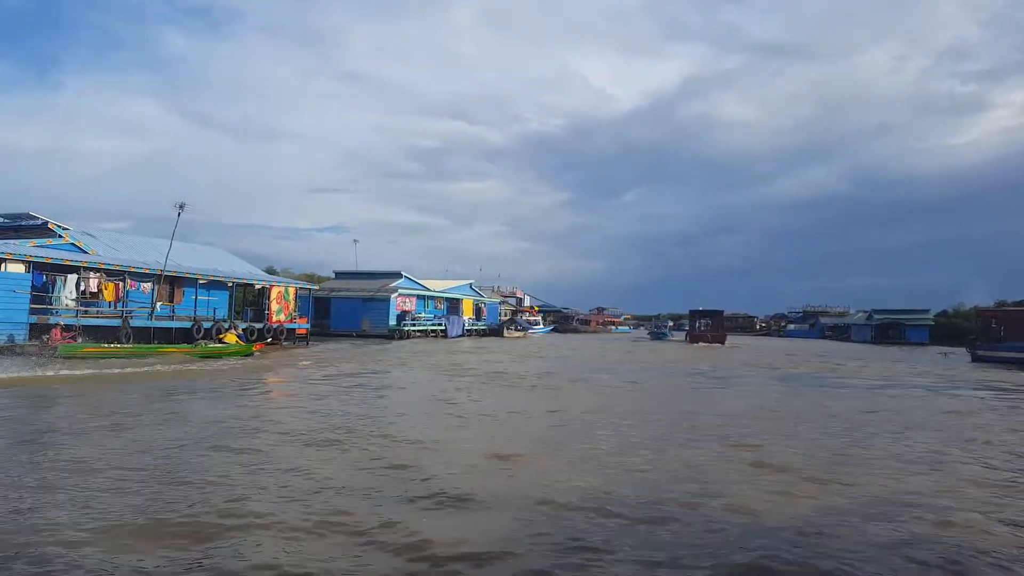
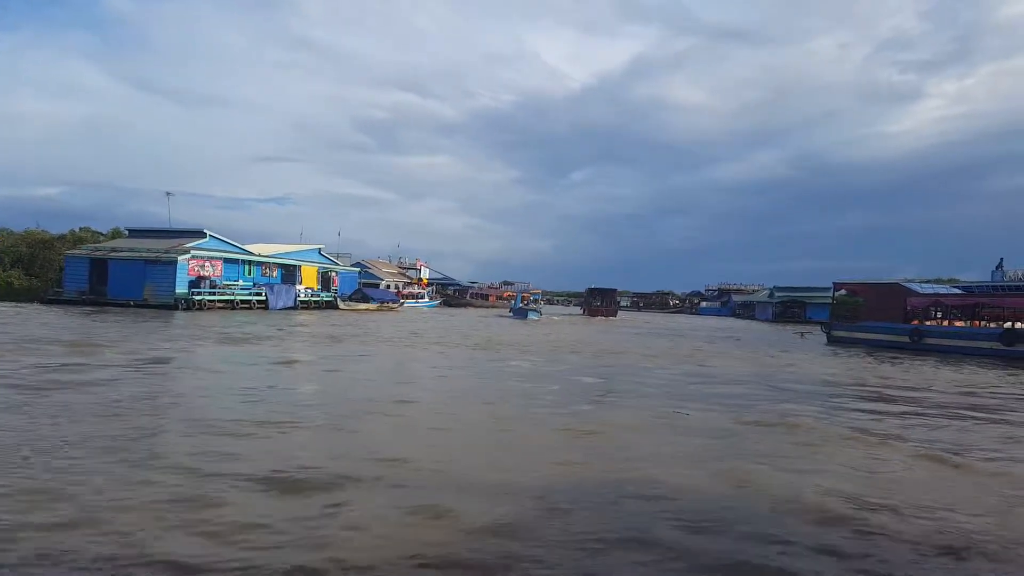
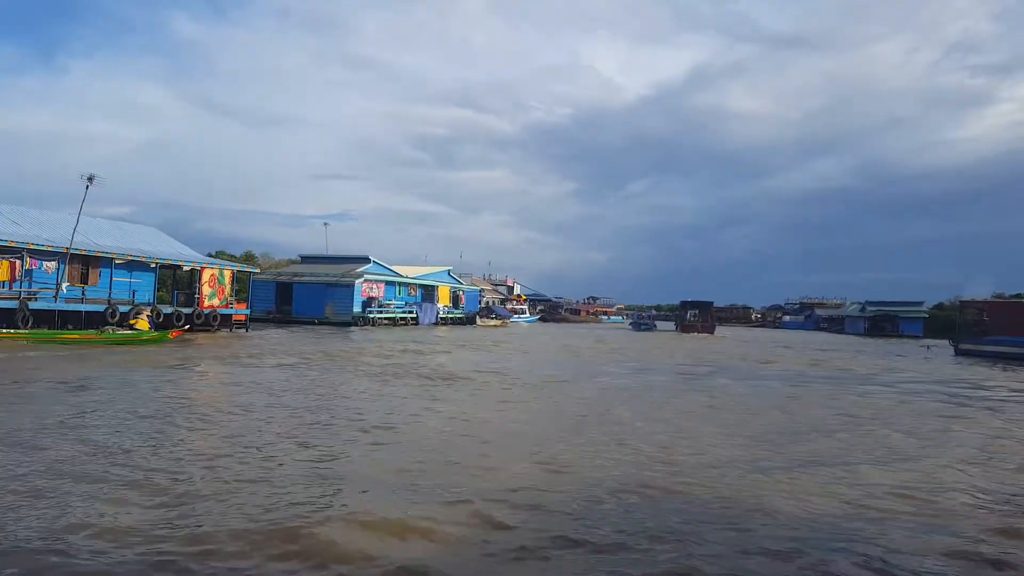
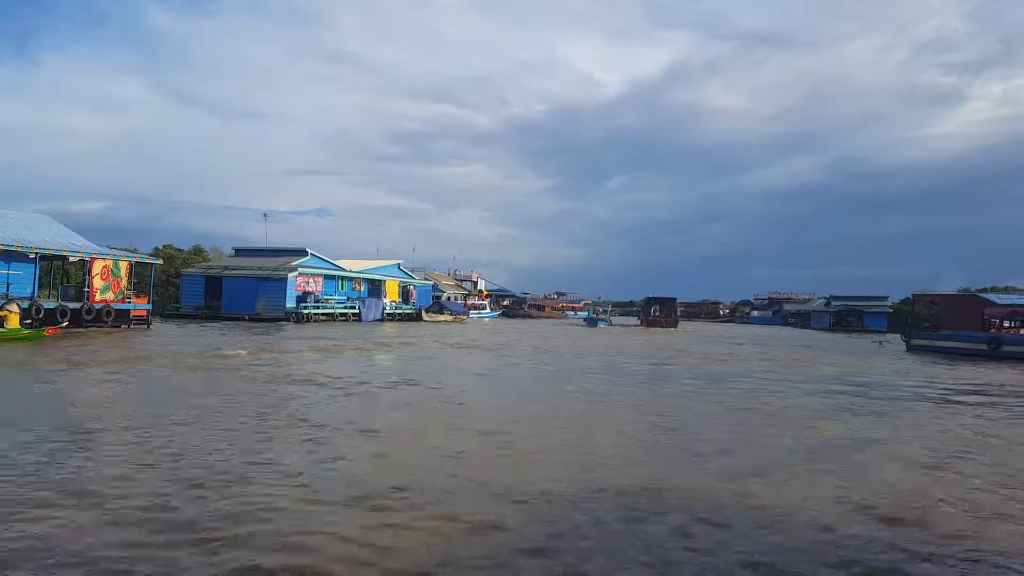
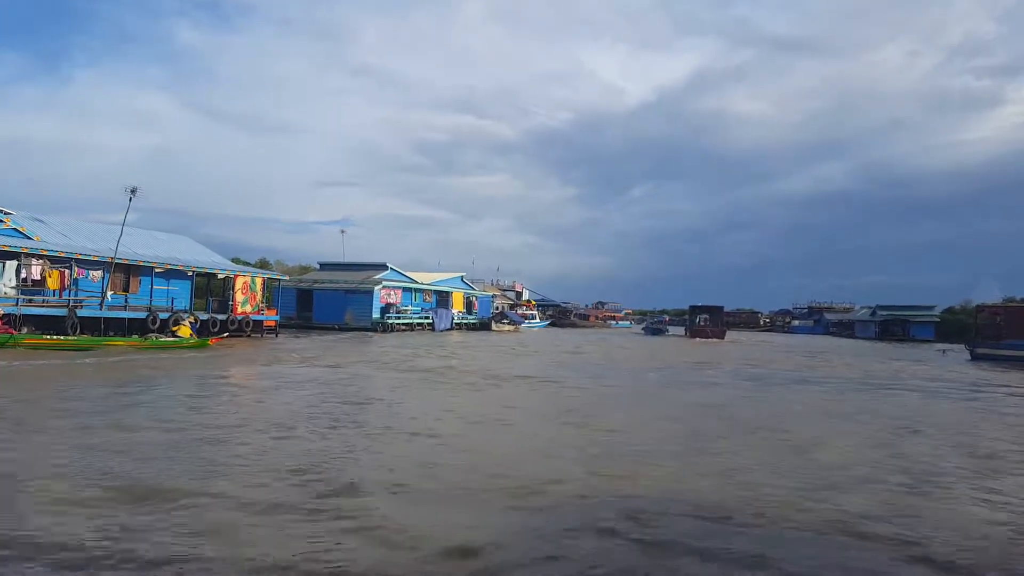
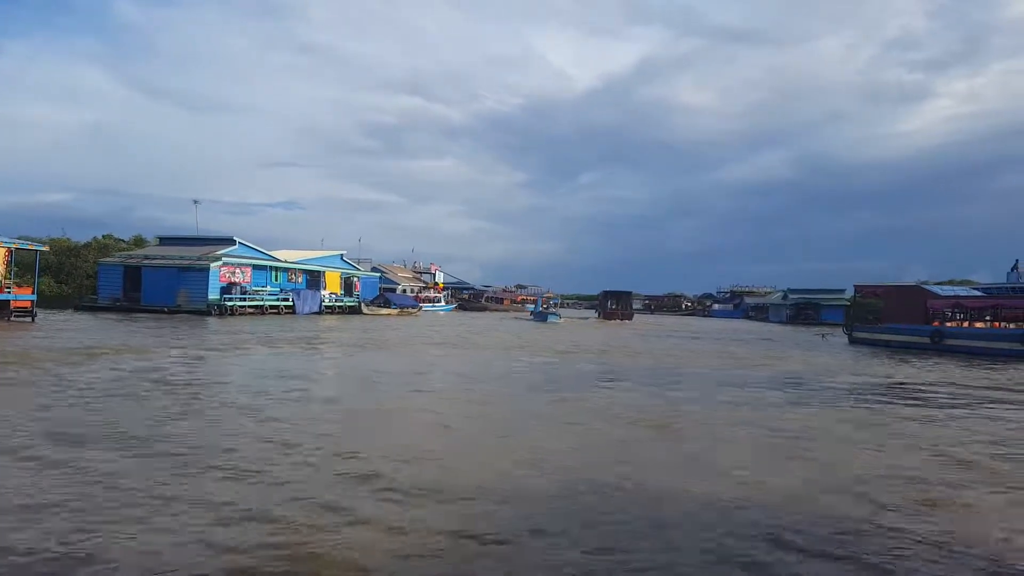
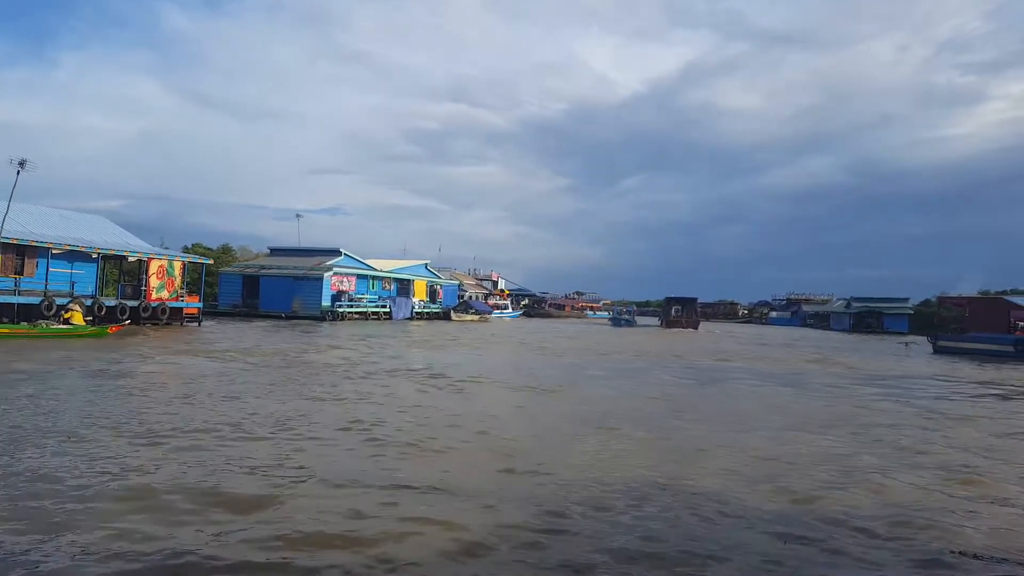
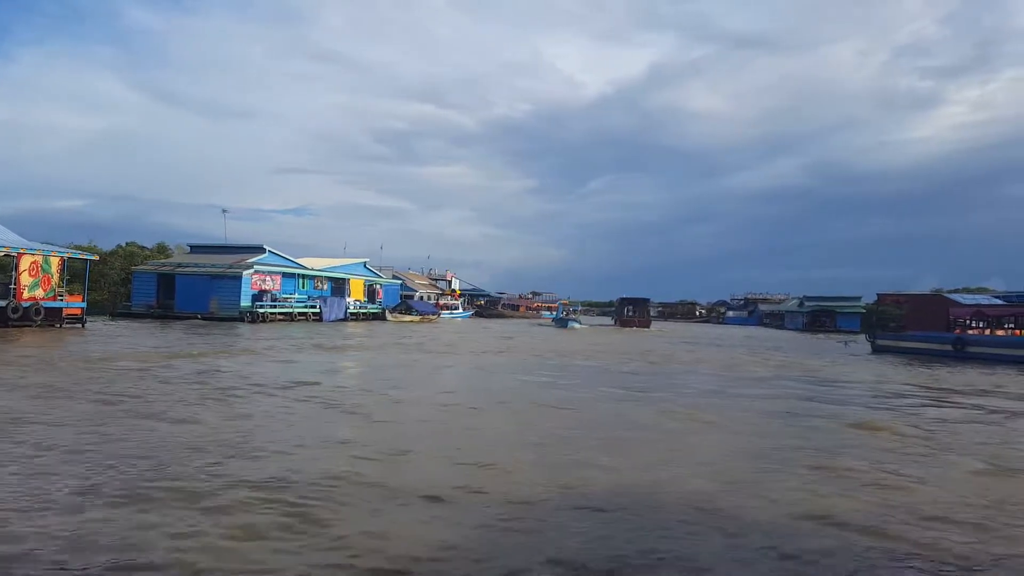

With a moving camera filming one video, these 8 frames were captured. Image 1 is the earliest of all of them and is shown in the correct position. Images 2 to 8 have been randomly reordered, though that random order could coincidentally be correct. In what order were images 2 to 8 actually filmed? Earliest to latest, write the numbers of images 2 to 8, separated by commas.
5, 3, 7, 4, 8, 6, 2
